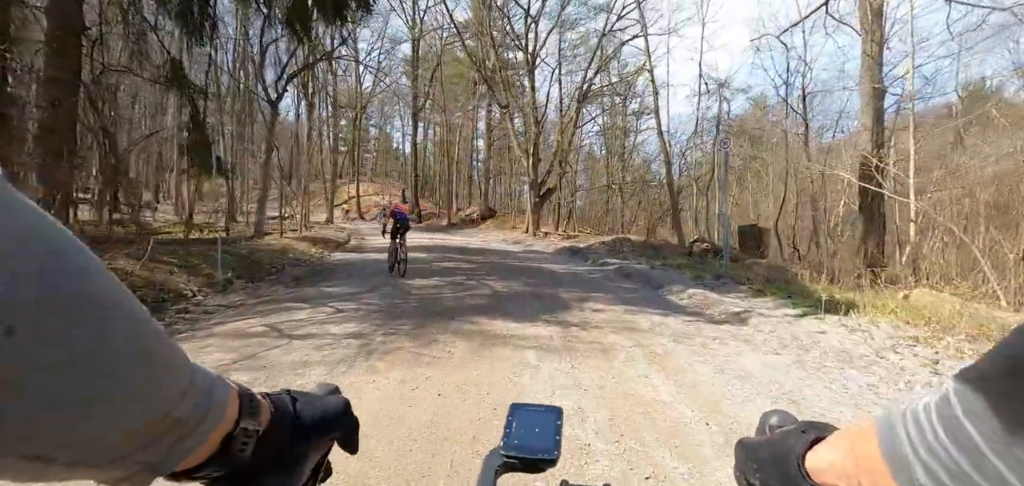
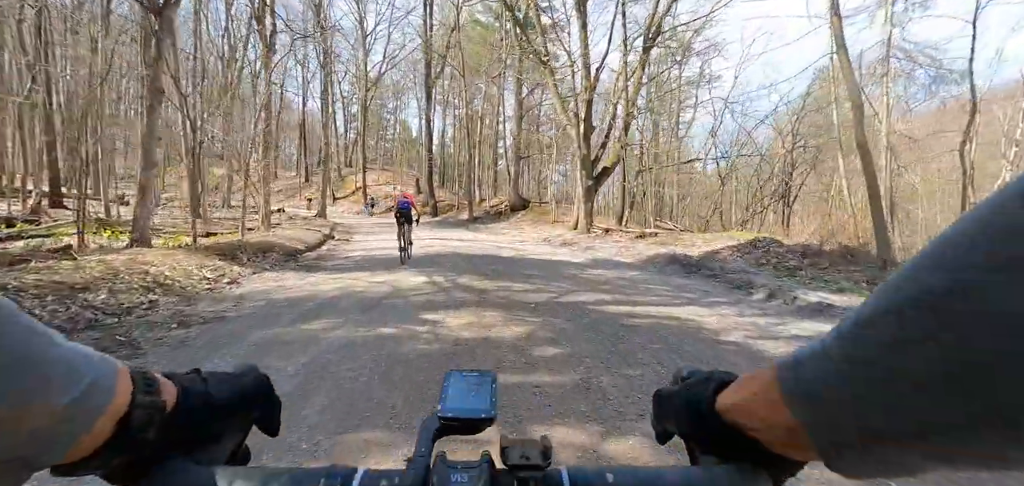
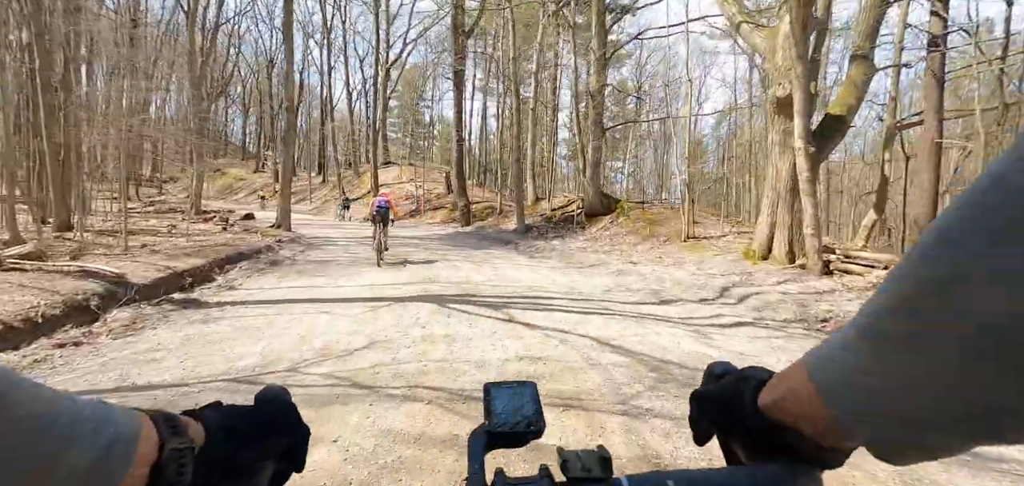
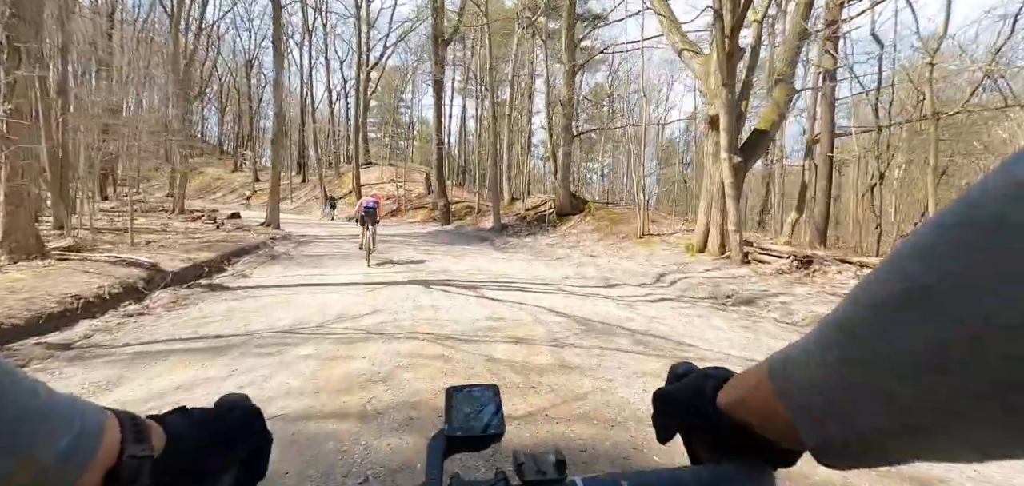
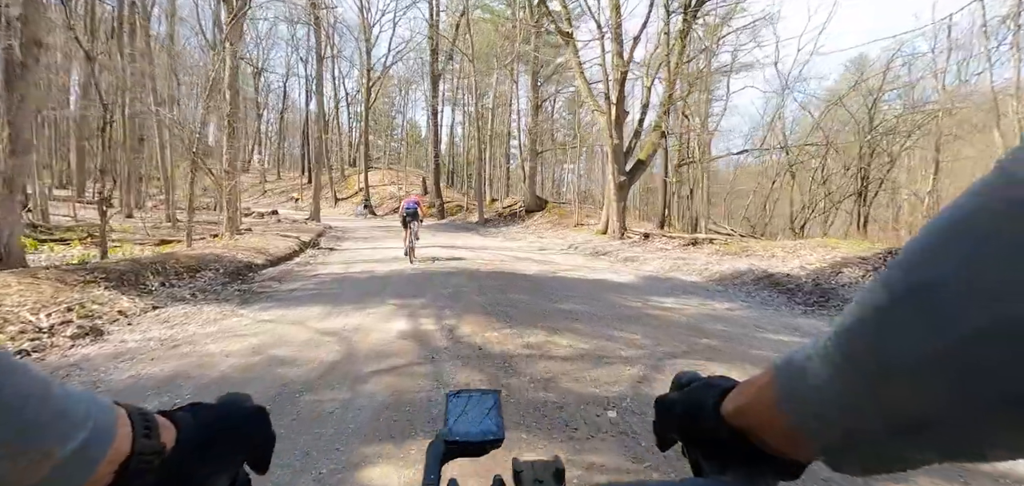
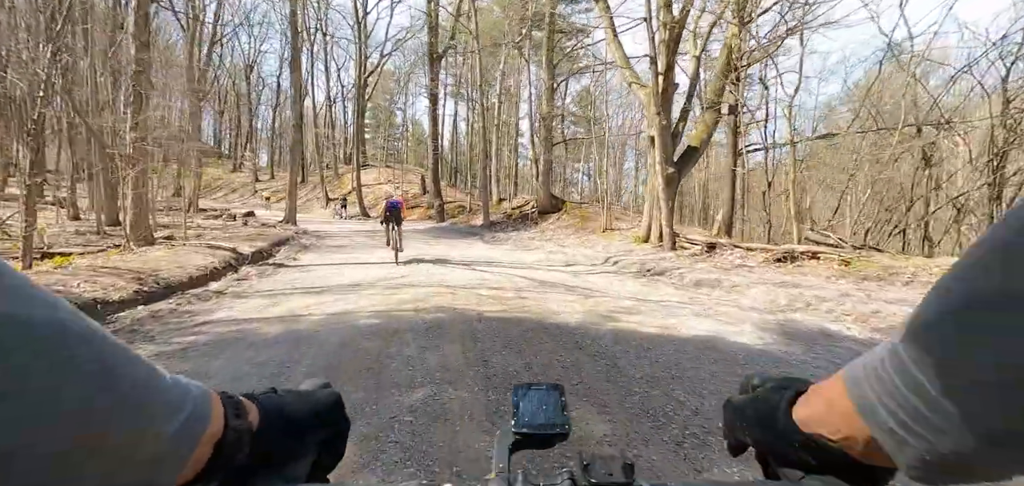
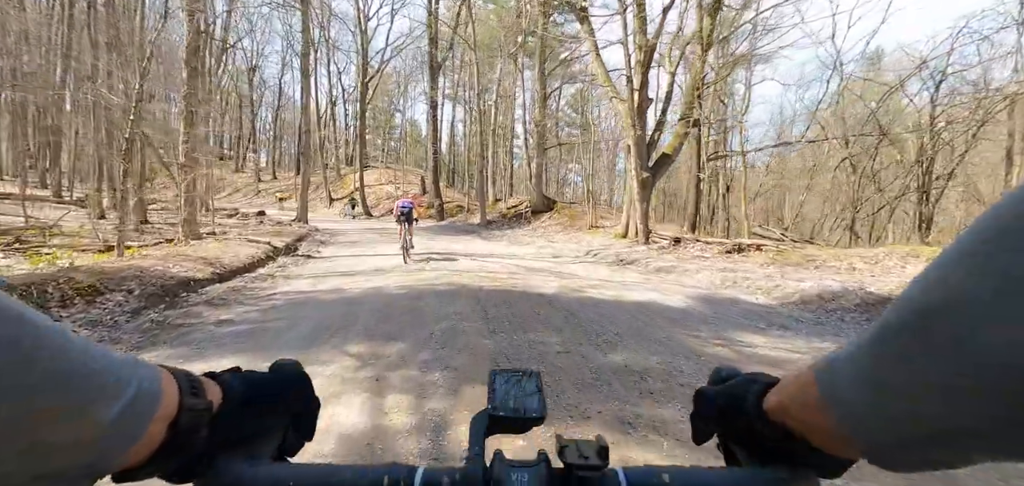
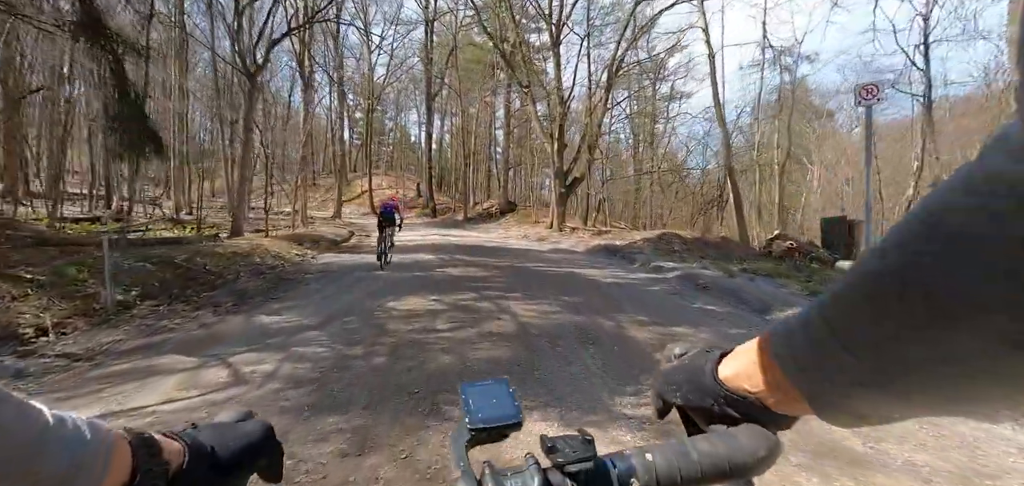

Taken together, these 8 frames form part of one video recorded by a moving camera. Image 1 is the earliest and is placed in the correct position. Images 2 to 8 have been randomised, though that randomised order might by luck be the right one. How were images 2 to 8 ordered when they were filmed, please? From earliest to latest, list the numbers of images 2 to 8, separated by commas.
8, 2, 5, 7, 6, 4, 3
